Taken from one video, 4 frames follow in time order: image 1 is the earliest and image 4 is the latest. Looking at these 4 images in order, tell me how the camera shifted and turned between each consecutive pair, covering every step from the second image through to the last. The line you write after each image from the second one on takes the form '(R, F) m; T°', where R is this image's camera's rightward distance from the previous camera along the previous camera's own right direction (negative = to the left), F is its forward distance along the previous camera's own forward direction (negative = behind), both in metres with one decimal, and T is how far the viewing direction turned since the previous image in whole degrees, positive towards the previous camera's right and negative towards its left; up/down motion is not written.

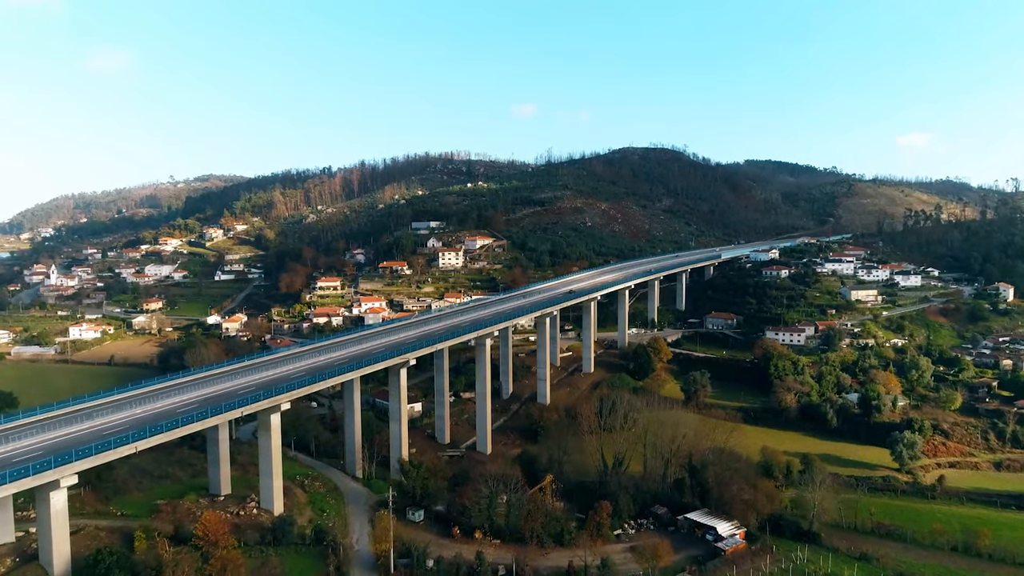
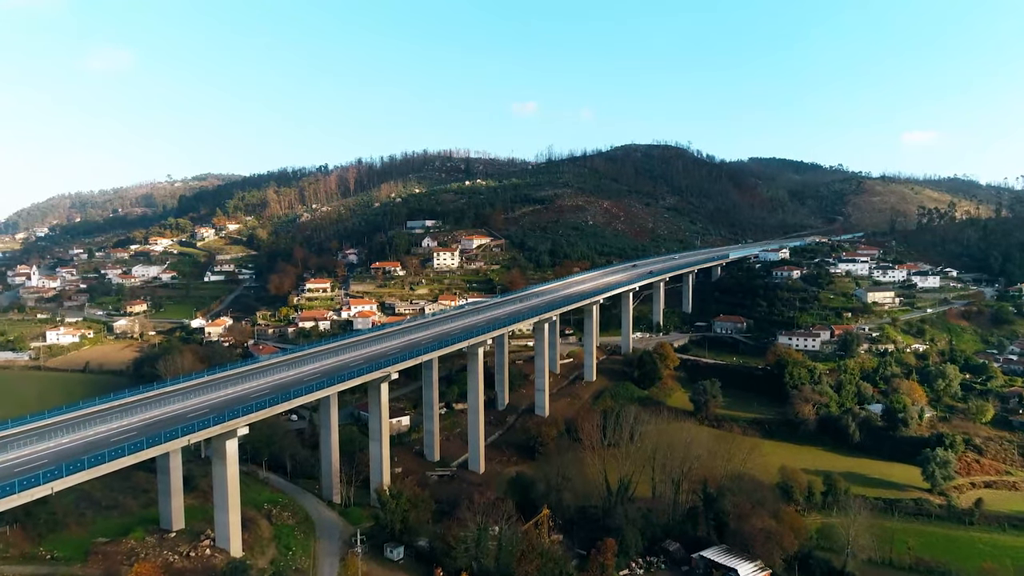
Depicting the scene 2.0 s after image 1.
(+0.3, +2.8) m; 0°
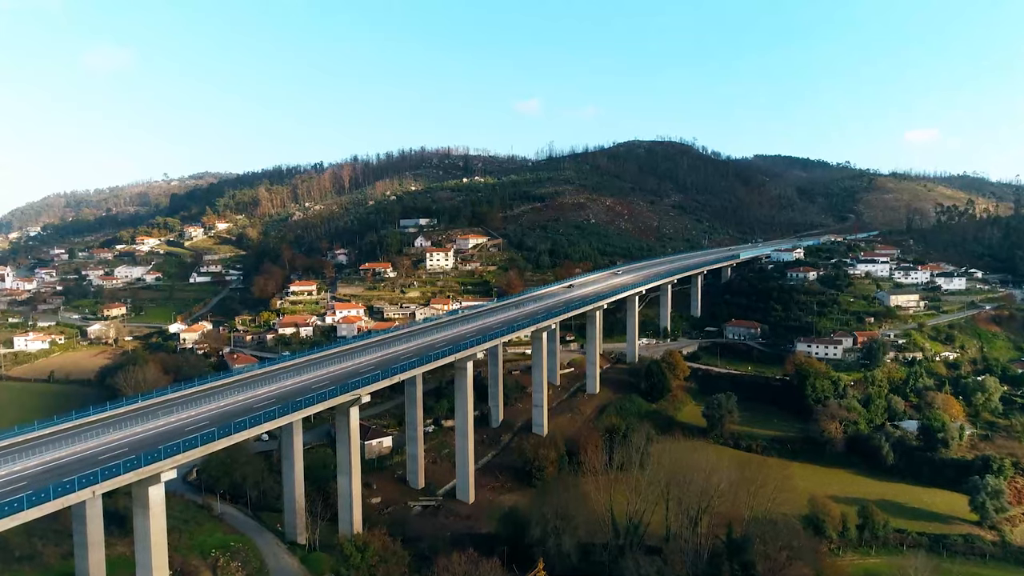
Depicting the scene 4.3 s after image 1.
(+0.4, +3.5) m; 0°
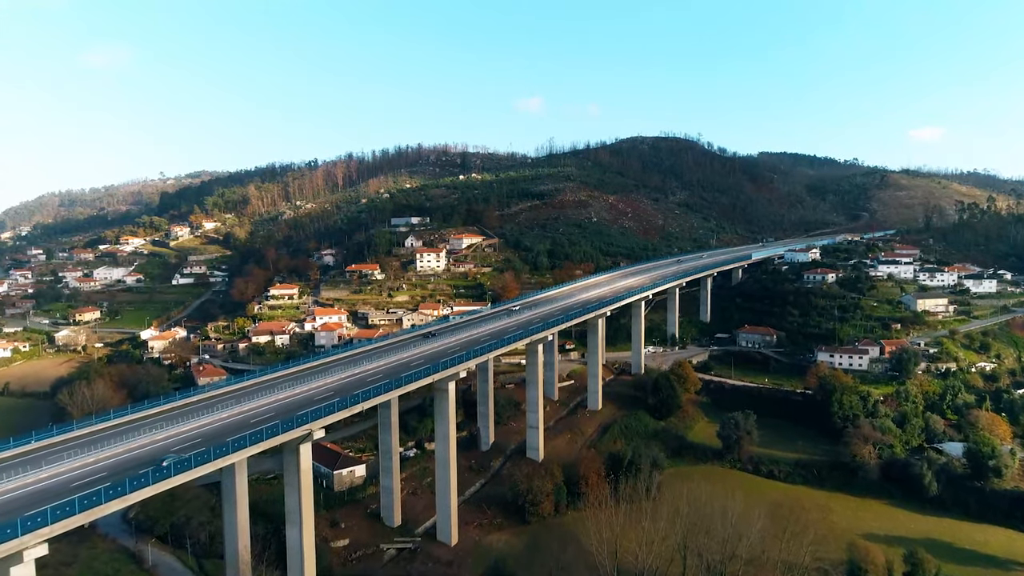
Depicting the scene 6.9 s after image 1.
(+0.5, +3.7) m; 0°
